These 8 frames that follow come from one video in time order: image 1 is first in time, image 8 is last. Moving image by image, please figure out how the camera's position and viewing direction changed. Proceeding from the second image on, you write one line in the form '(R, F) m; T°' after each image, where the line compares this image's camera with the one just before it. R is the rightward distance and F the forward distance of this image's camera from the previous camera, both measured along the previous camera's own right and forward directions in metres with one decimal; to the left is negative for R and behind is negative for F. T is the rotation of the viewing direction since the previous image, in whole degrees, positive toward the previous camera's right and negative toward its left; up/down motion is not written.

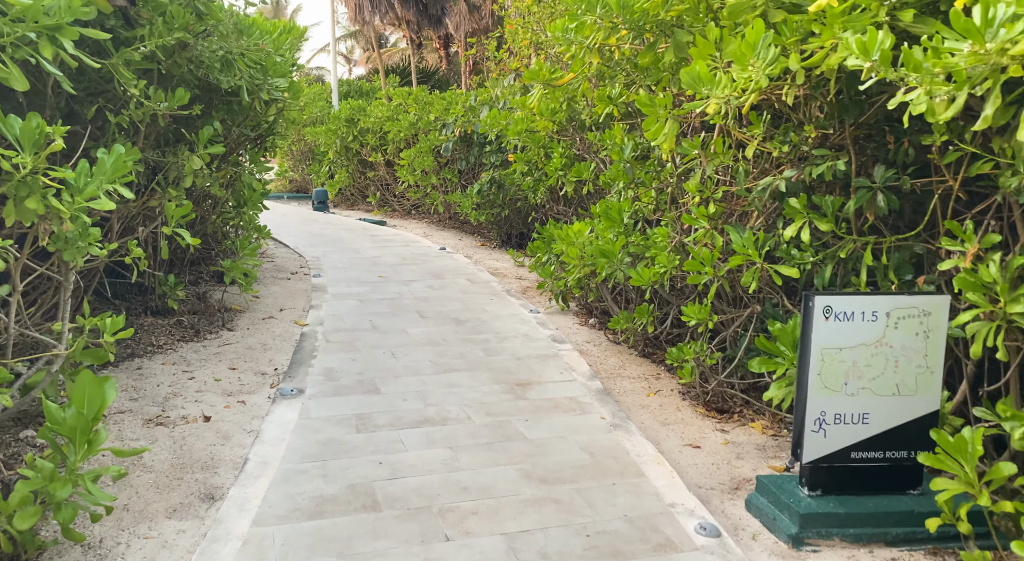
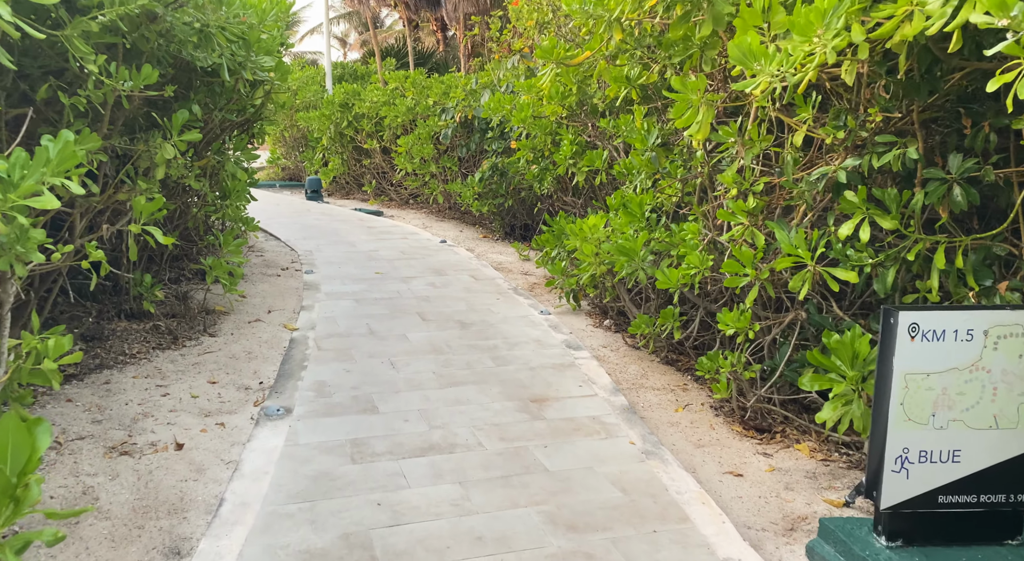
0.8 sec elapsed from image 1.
(-0.1, +0.6) m; 0°
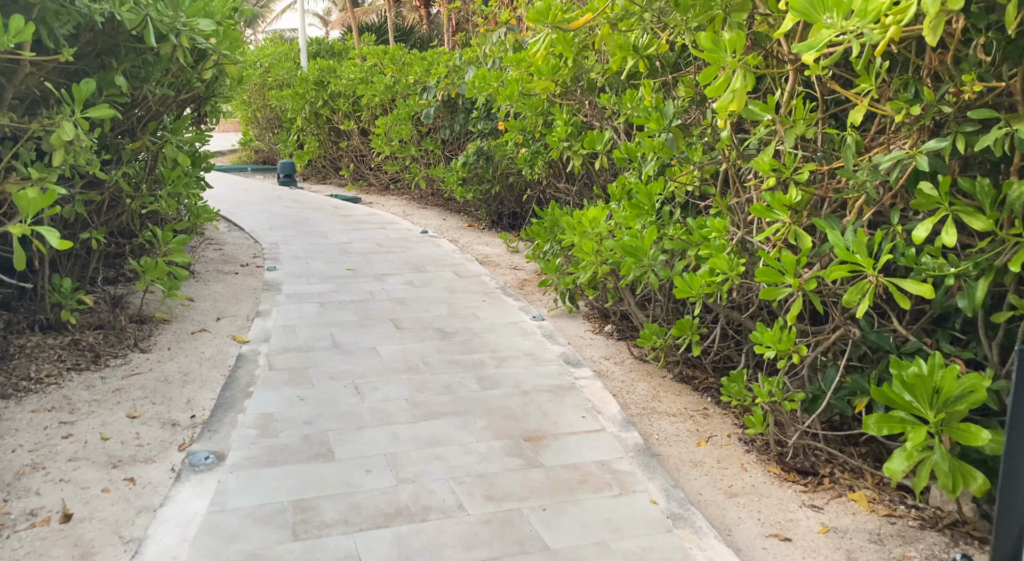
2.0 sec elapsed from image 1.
(0.0, +0.9) m; +1°
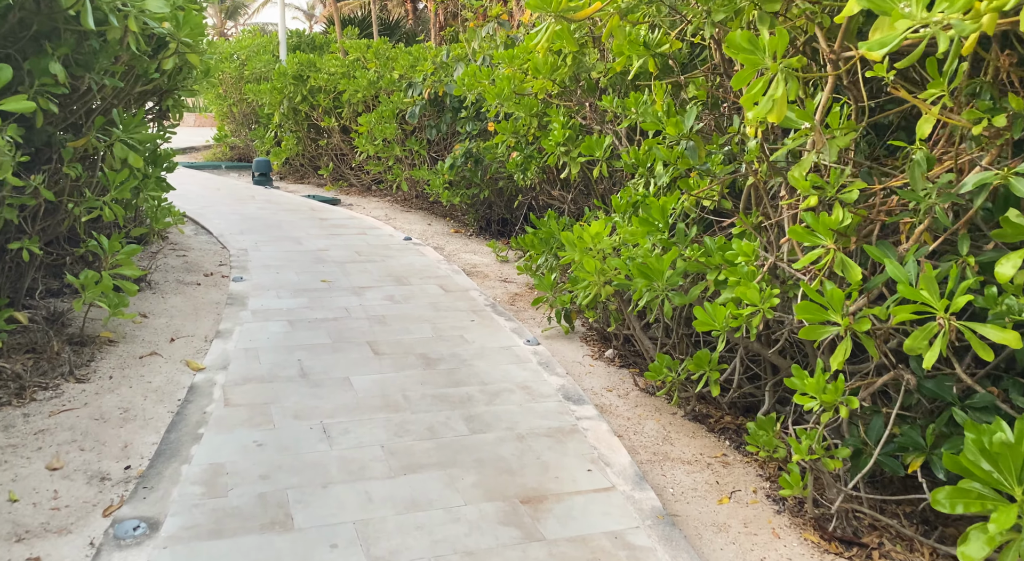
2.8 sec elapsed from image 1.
(-0.1, +0.6) m; +1°
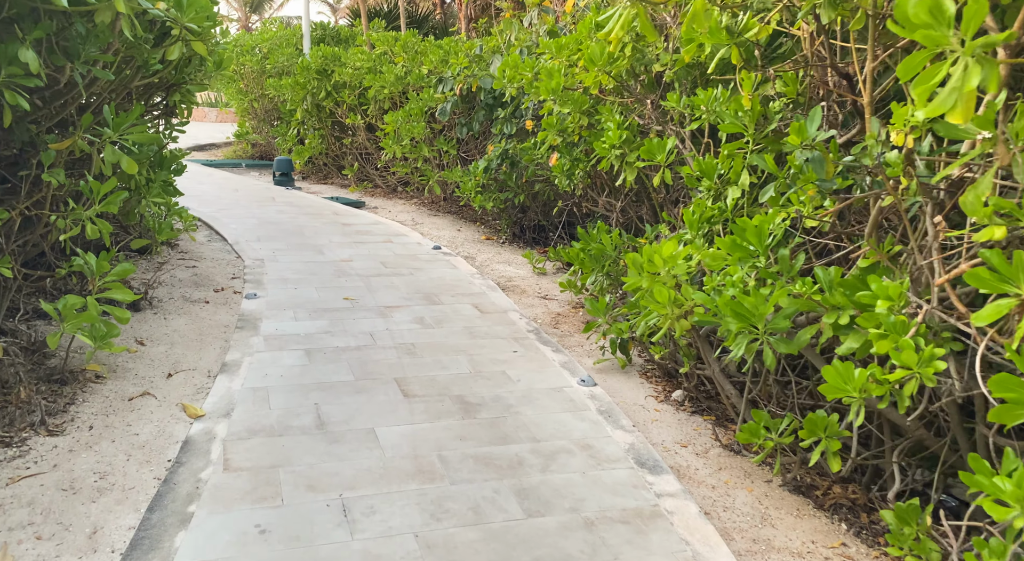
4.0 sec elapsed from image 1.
(-0.2, +0.8) m; -1°
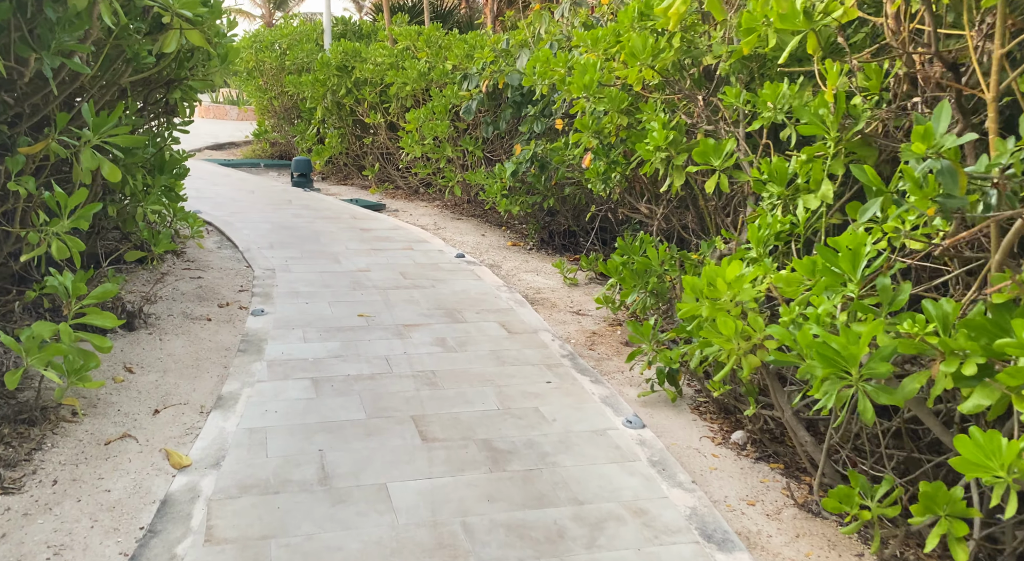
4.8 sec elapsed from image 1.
(-0.1, +0.6) m; -2°
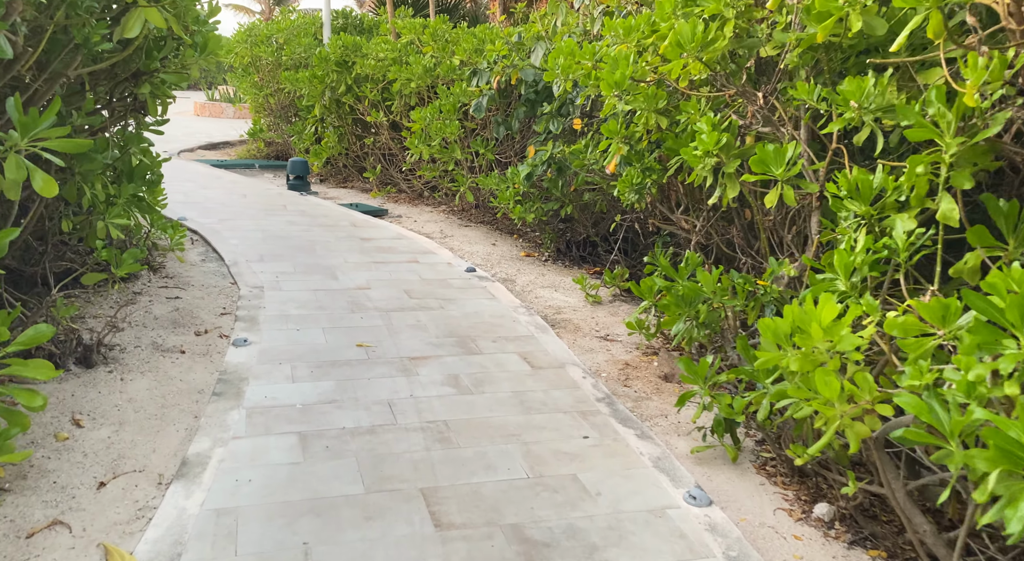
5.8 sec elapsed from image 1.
(-0.1, +0.8) m; 0°
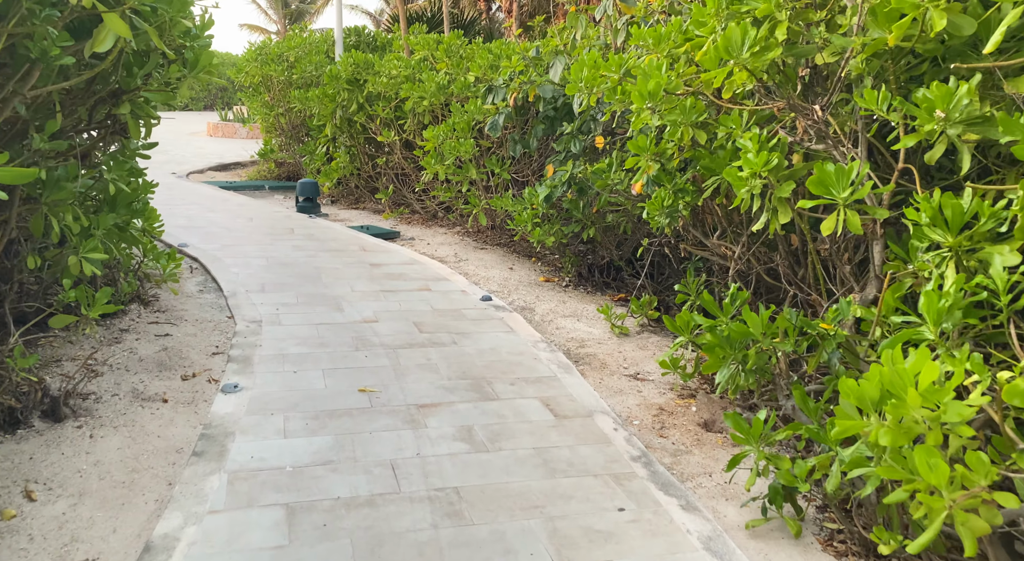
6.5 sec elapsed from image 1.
(0.0, +0.5) m; -1°
